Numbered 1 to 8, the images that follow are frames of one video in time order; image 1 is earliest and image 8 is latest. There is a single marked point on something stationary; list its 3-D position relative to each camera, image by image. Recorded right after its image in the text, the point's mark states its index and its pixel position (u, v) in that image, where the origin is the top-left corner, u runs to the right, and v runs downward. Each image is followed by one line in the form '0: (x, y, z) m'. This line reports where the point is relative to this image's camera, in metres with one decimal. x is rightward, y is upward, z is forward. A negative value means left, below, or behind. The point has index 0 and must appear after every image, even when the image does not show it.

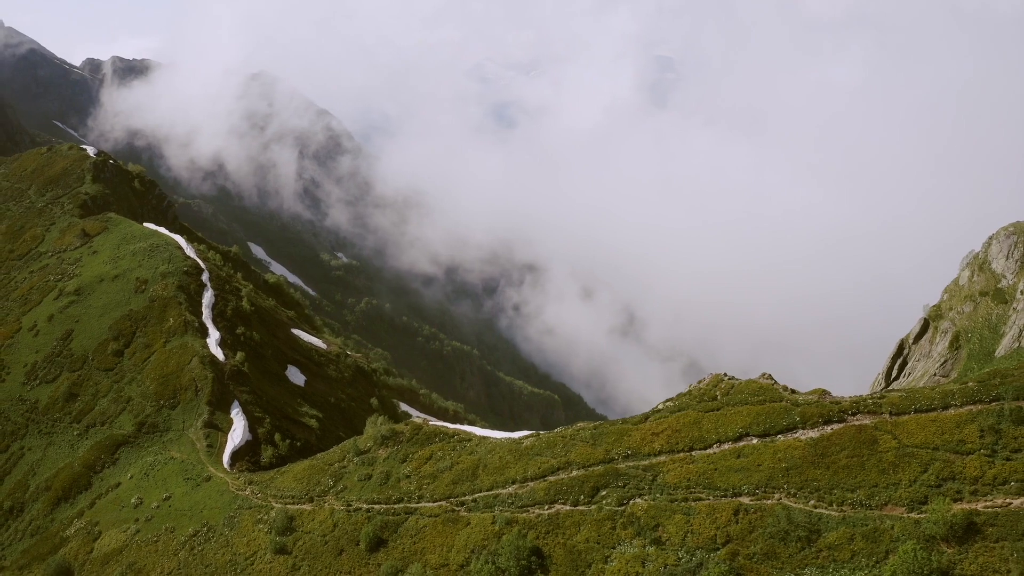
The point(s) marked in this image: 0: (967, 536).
0: (+16.2, -9.0, +19.2) m
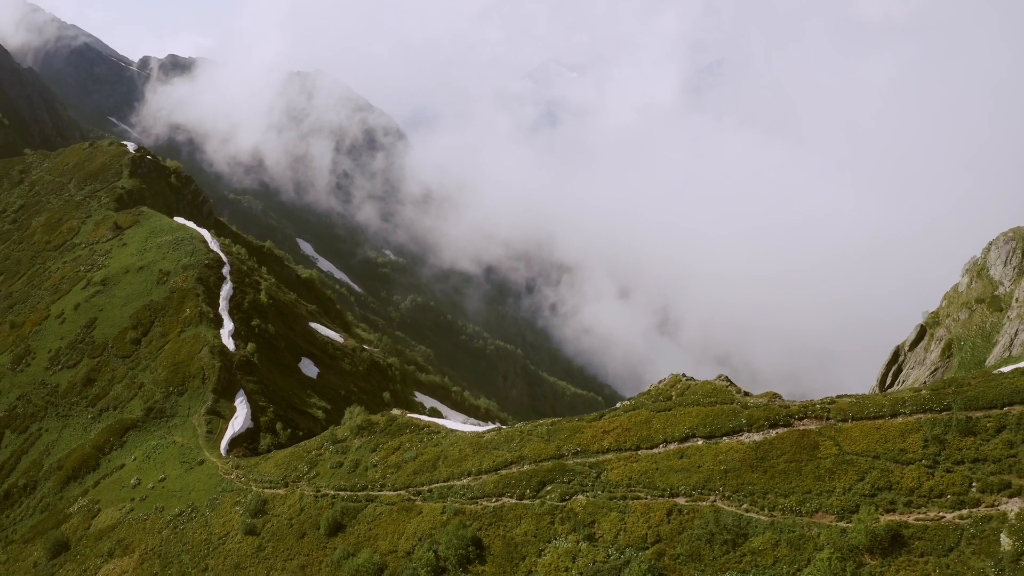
0: (+13.1, -9.1, +18.7) m
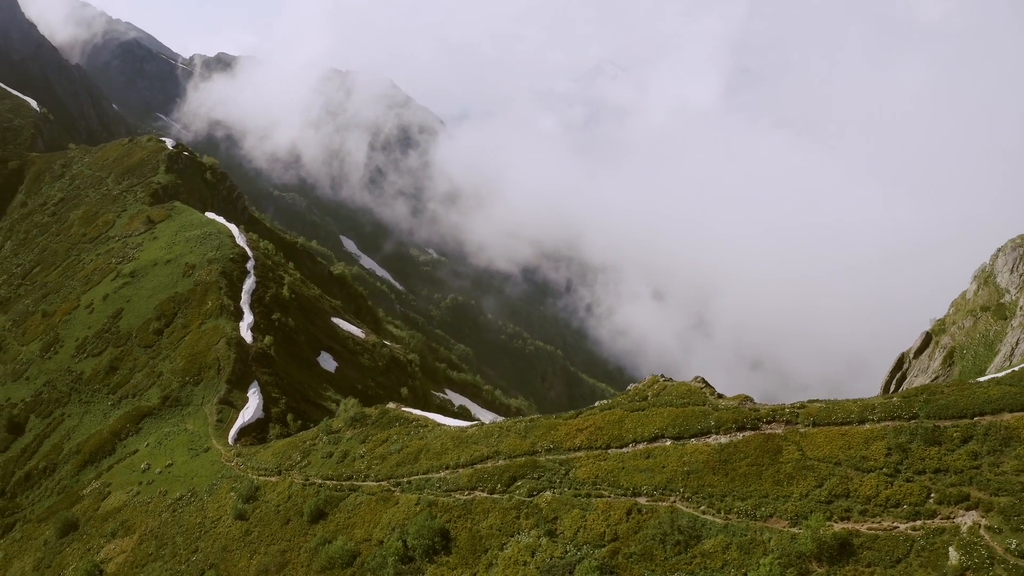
0: (+11.2, -9.2, +18.6) m
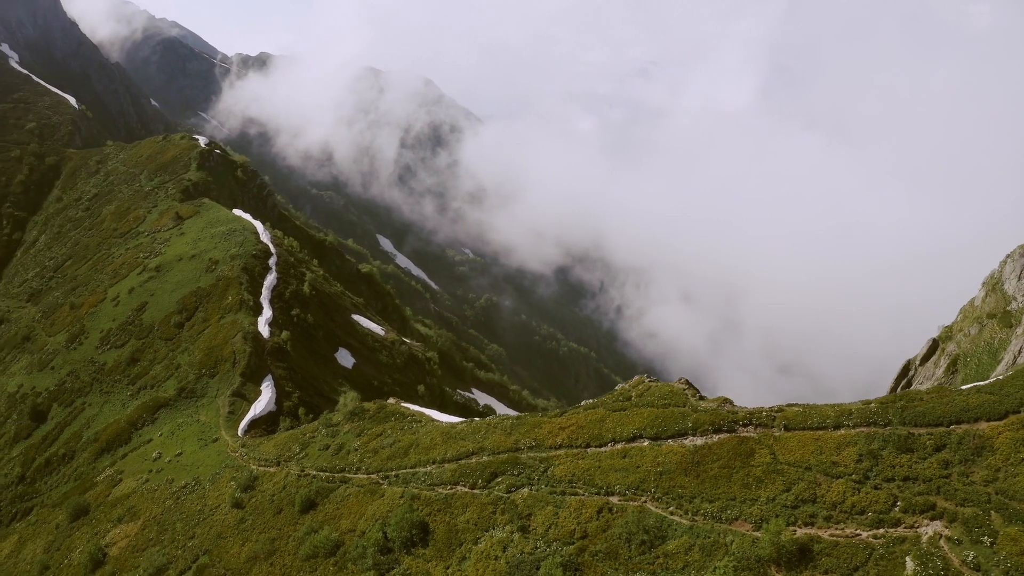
0: (+9.7, -9.3, +18.5) m
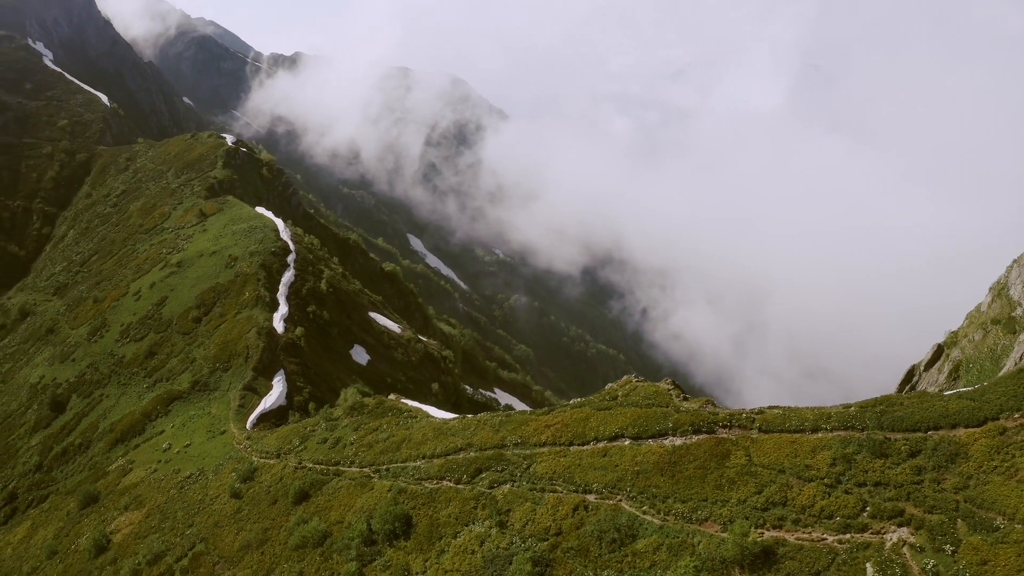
0: (+8.5, -9.4, +18.6) m
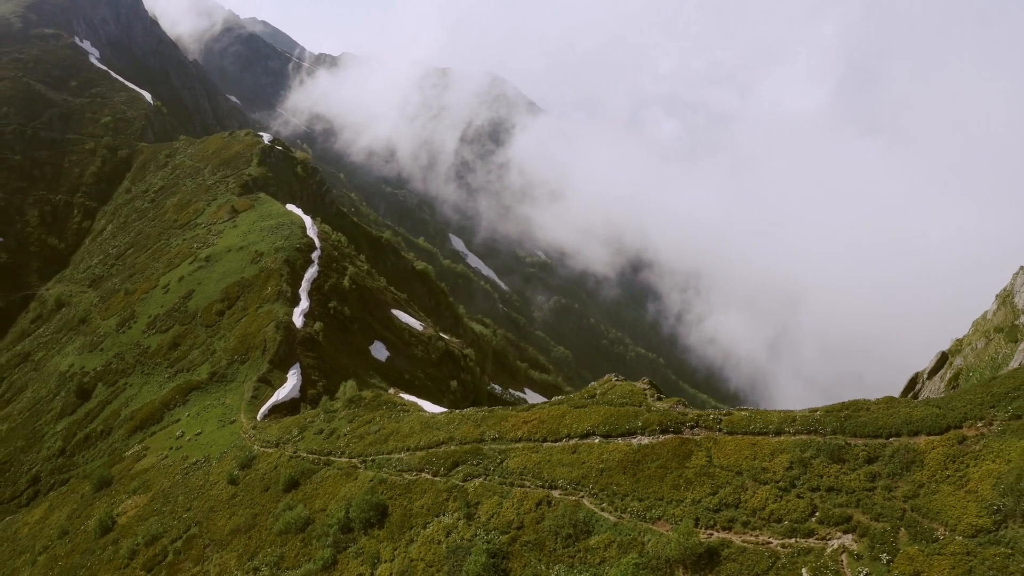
0: (+6.6, -9.4, +18.8) m
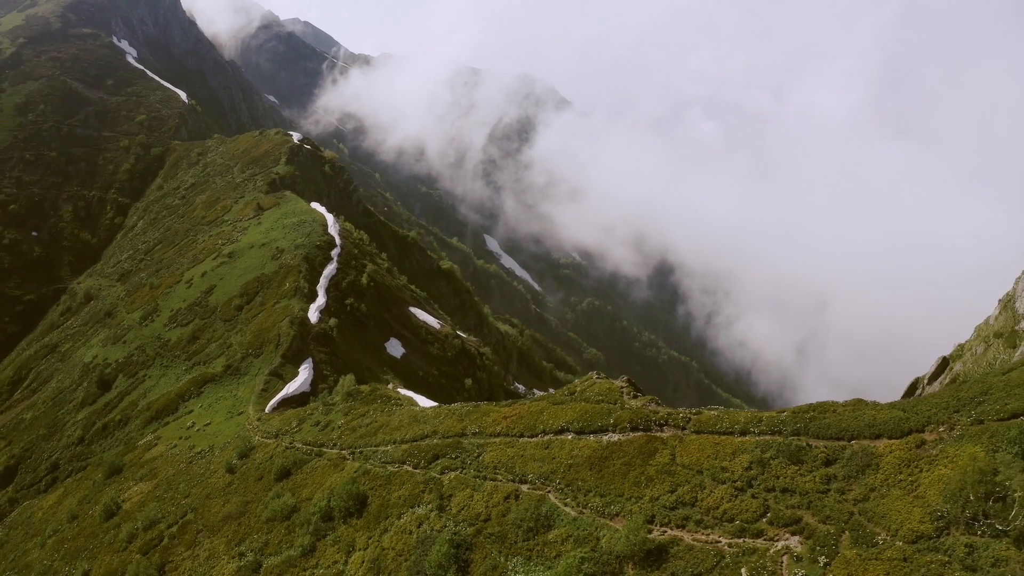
0: (+4.9, -9.4, +19.0) m
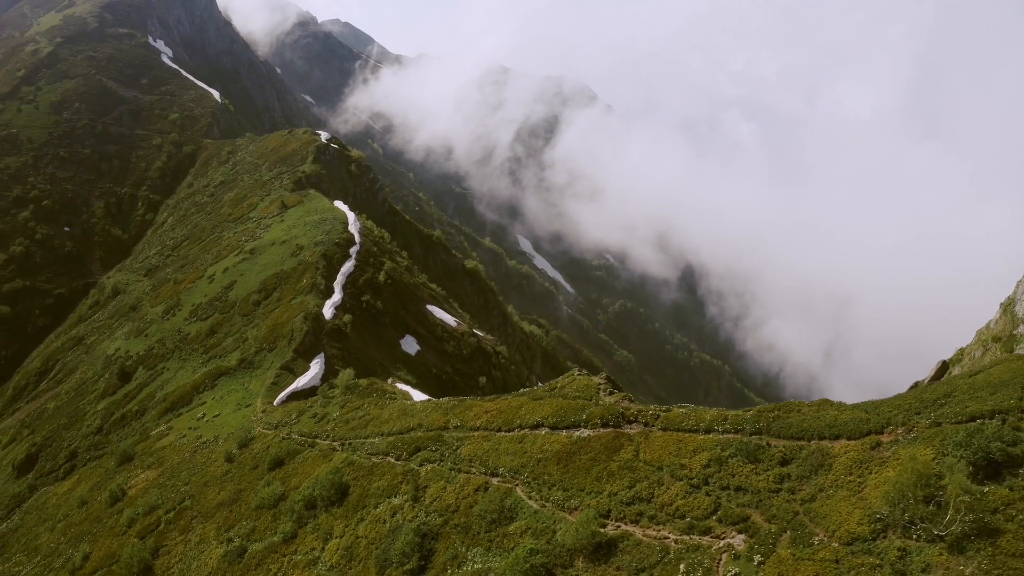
0: (+3.2, -9.3, +19.4) m
